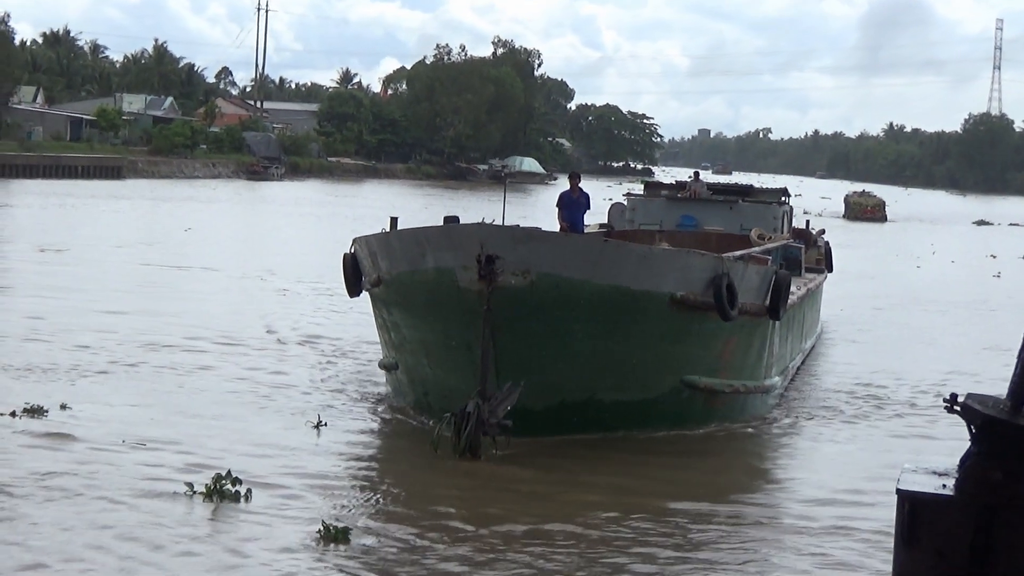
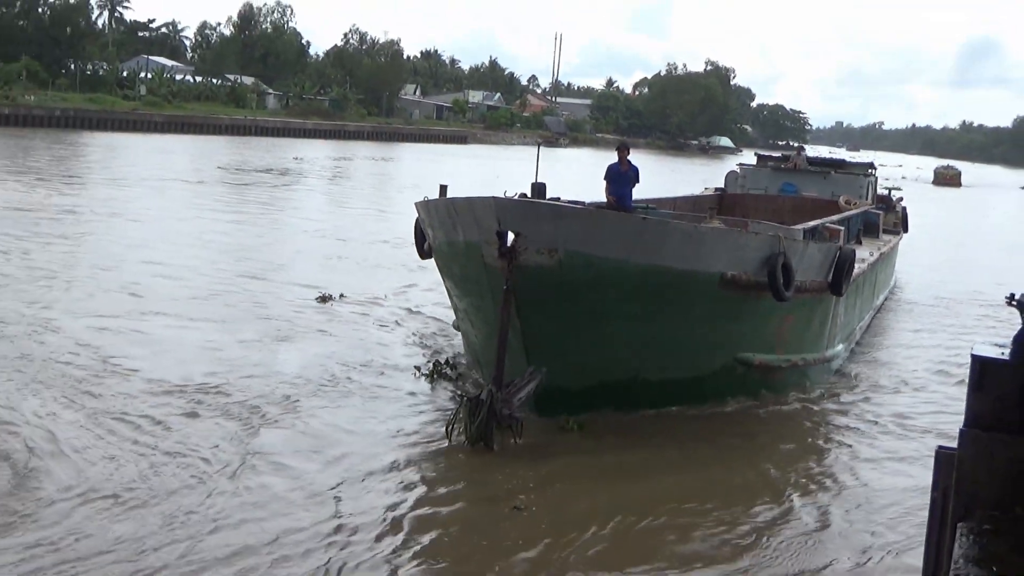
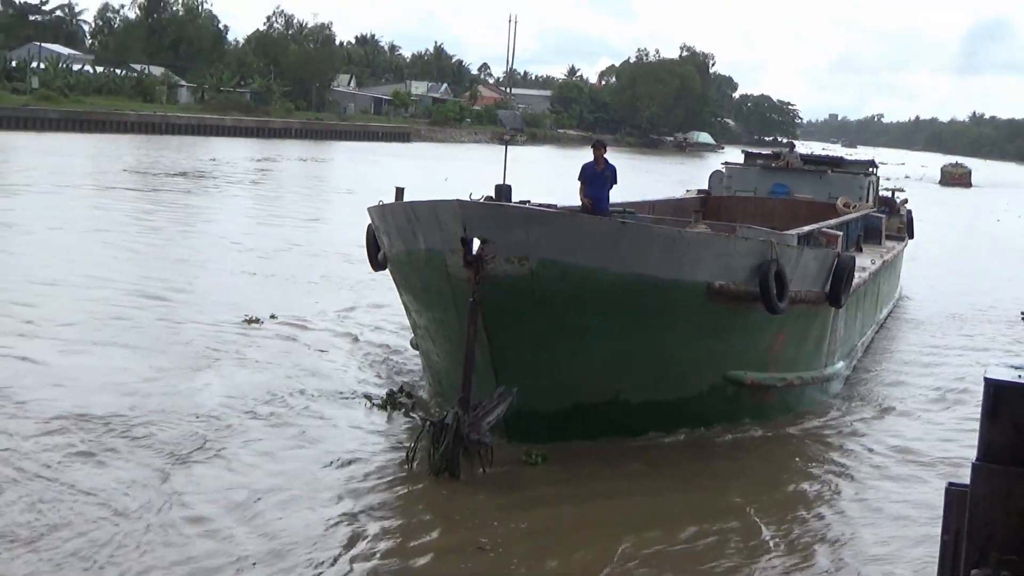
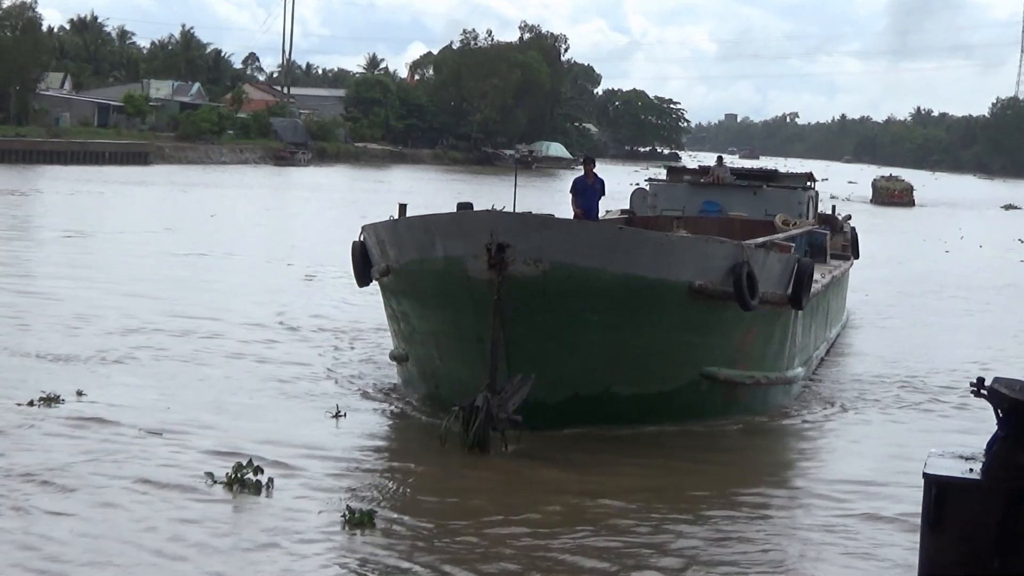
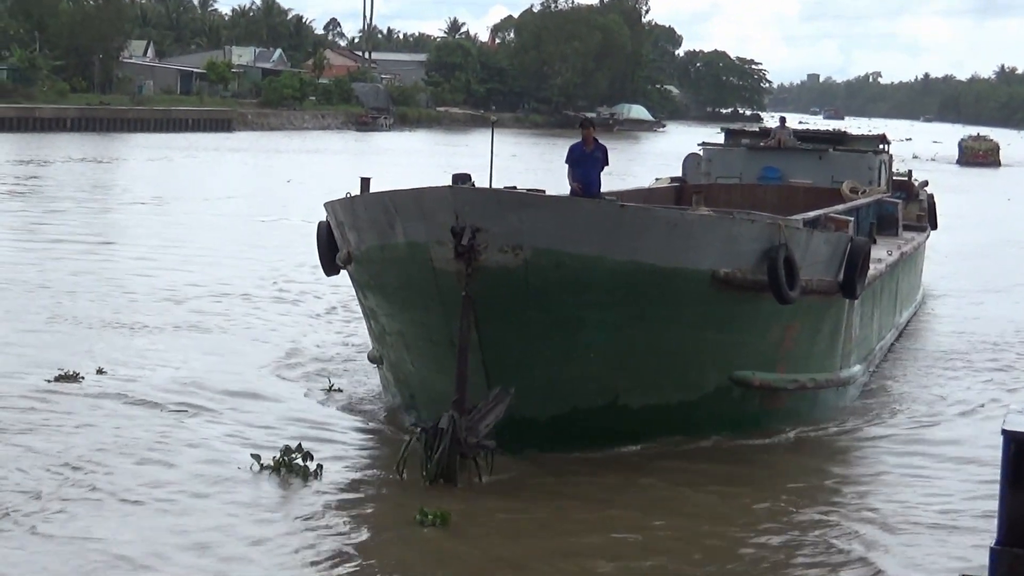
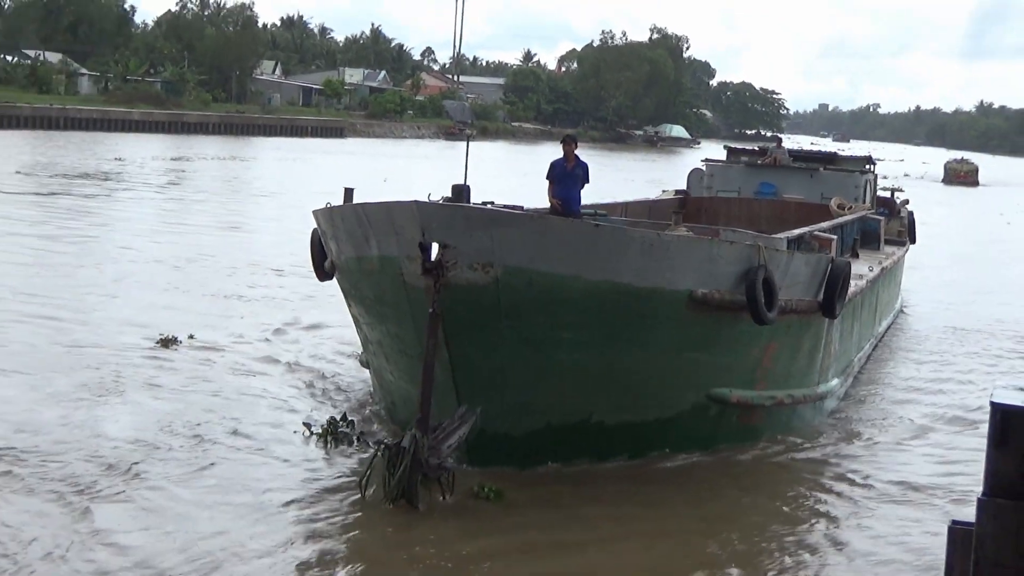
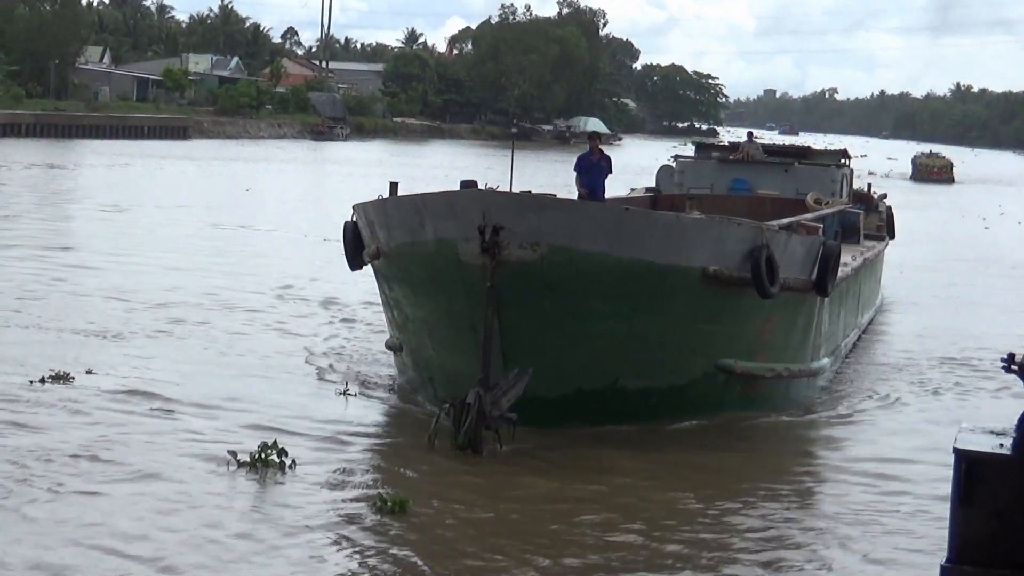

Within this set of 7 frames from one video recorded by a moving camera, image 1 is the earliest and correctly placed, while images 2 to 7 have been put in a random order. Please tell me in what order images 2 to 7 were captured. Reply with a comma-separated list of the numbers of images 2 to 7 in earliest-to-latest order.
4, 7, 5, 6, 3, 2
